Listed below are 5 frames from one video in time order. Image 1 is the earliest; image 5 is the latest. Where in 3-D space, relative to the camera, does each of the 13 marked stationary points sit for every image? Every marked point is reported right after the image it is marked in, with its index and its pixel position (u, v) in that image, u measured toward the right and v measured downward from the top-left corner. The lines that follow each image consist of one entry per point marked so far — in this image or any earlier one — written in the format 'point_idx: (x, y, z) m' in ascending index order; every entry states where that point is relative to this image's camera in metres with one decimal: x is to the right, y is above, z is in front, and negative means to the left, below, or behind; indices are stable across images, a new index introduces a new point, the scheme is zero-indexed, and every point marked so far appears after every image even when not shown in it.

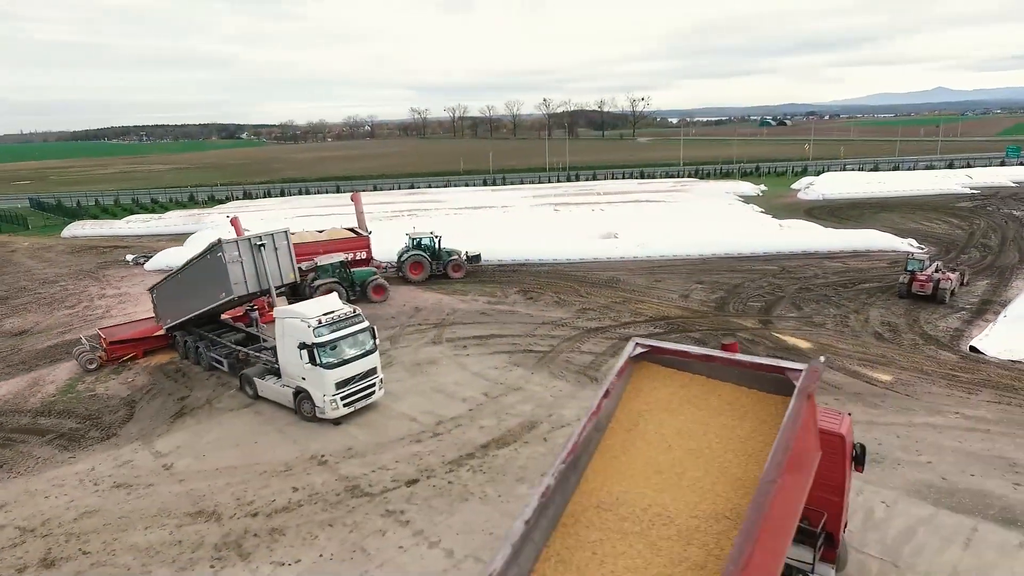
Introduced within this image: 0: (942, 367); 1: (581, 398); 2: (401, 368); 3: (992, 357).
0: (+9.4, -1.7, +13.7) m
1: (+1.3, -2.2, +12.6) m
2: (-2.6, -1.9, +14.6) m
3: (+10.8, -1.6, +14.1) m
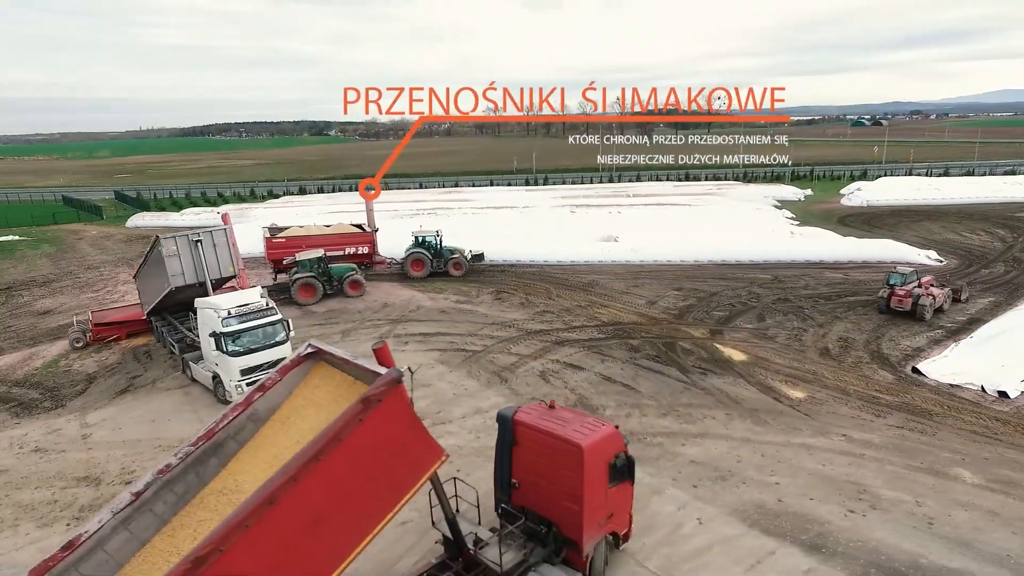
0: (+7.5, -2.1, +13.1) m
1: (-0.7, -2.3, +13.0) m
2: (-4.4, -1.8, +15.4) m
3: (+8.9, -2.0, +13.3) m
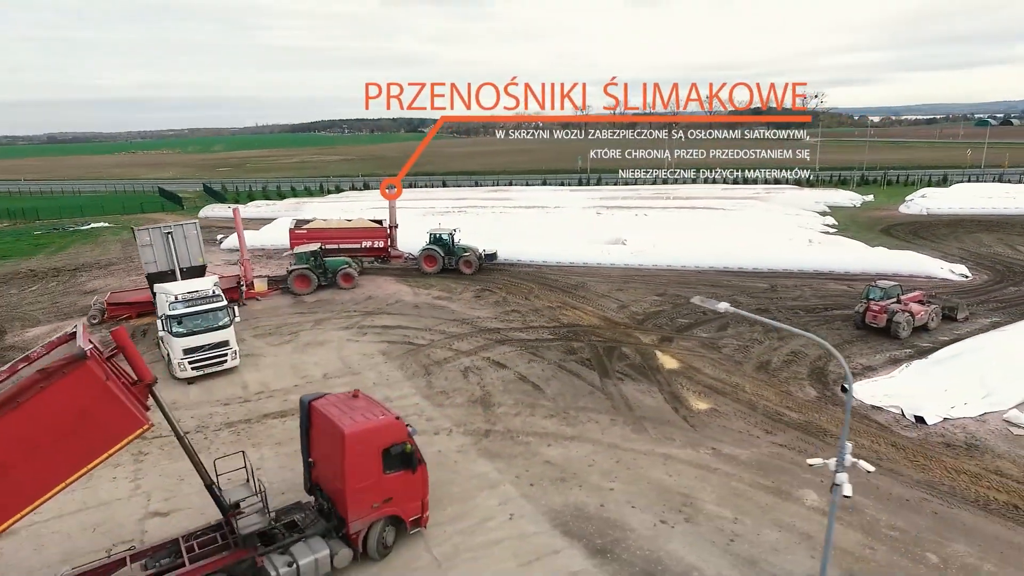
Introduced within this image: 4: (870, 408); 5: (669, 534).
0: (+5.5, -2.3, +12.7) m
1: (-2.6, -2.2, +13.7) m
2: (-5.9, -1.5, +16.7) m
3: (+7.0, -2.3, +12.7) m
4: (+7.1, -2.4, +12.3) m
5: (+2.1, -3.3, +8.5) m
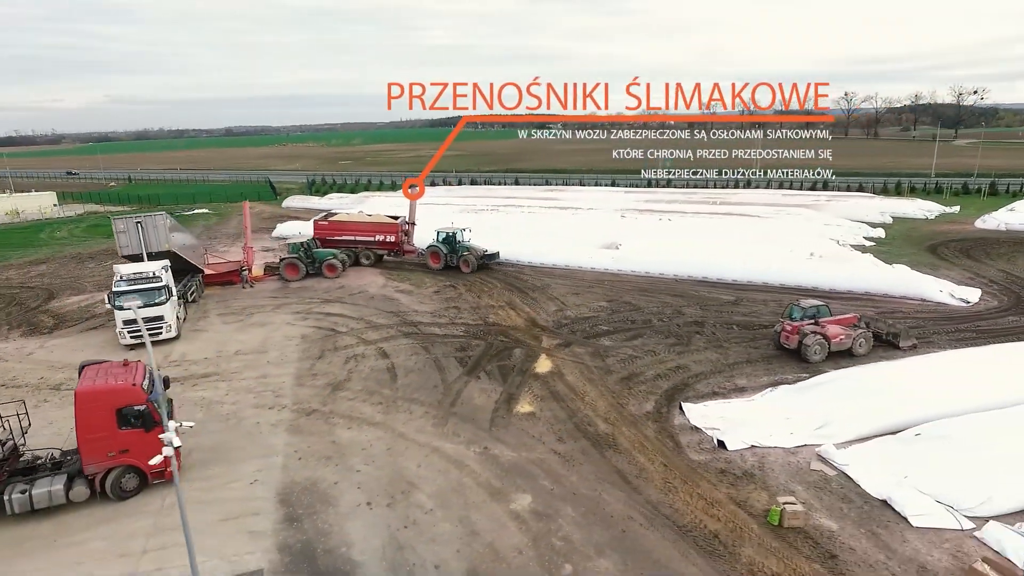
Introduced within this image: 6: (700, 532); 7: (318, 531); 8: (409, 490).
0: (+1.9, -2.6, +12.8) m
1: (-5.8, -2.0, +15.4) m
2: (-8.3, -1.1, +19.0) m
3: (+3.4, -2.6, +12.5) m
4: (+3.4, -2.7, +12.1) m
5: (-2.3, -3.4, +9.3) m
6: (+2.7, -3.5, +8.9) m
7: (-2.8, -3.5, +8.9) m
8: (-1.6, -3.2, +9.9) m
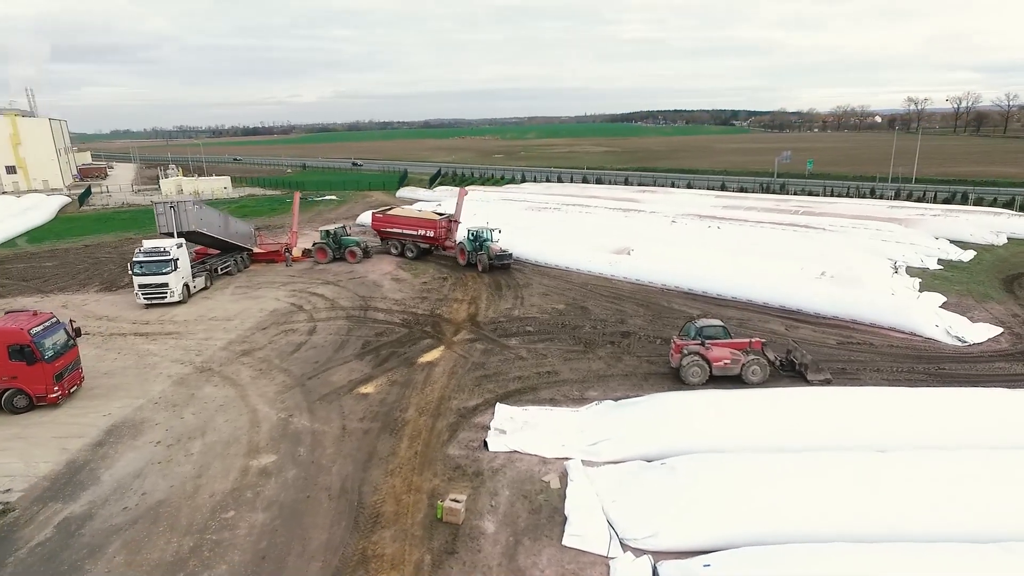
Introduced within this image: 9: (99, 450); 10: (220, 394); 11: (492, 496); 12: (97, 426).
0: (-1.8, -2.6, +13.8) m
1: (-8.4, -1.3, +18.5) m
2: (-9.8, -0.3, +22.6) m
3: (-0.5, -2.7, +13.1) m
4: (-0.6, -2.8, +12.7) m
5: (-6.9, -3.0, +11.6) m
6: (-2.2, -3.5, +9.9) m
7: (-7.5, -3.1, +11.4) m
8: (-6.1, -2.9, +12.0) m
9: (-7.7, -3.0, +11.6) m
10: (-6.6, -2.4, +14.1) m
11: (-0.3, -3.4, +10.3) m
12: (-8.4, -2.8, +12.5) m
